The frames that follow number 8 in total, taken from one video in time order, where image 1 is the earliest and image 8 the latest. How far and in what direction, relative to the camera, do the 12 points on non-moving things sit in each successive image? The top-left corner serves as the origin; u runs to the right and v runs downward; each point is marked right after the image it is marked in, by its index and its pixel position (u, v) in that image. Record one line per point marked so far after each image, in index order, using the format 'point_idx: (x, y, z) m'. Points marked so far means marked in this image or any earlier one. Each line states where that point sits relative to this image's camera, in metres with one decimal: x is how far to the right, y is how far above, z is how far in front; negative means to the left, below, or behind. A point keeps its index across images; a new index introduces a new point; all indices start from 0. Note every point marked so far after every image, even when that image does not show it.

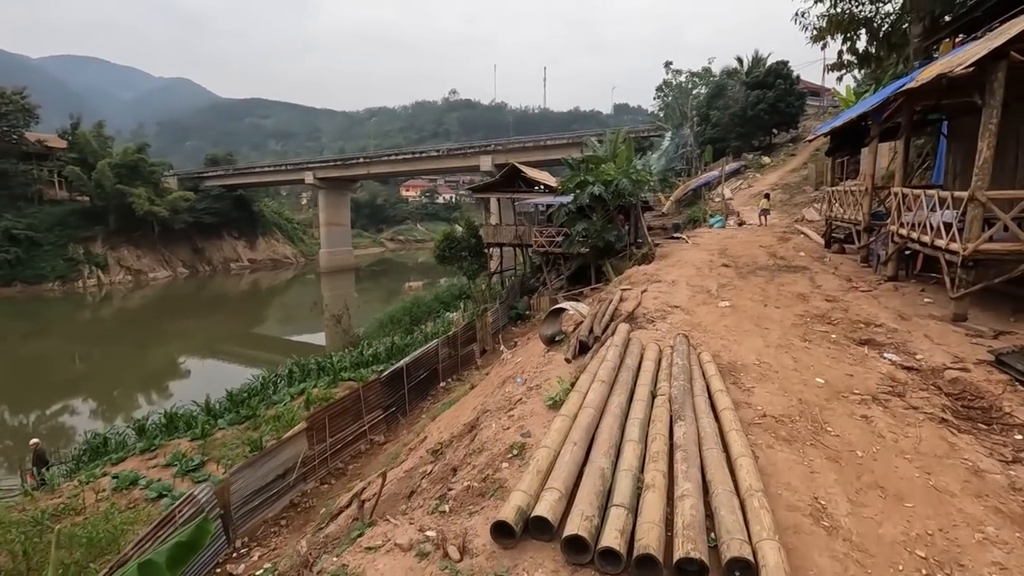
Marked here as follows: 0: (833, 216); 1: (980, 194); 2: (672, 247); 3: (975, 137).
0: (+7.5, +1.7, +12.5) m
1: (+4.9, +1.0, +5.6) m
2: (+4.4, +1.1, +14.5) m
3: (+9.1, +2.9, +10.4) m
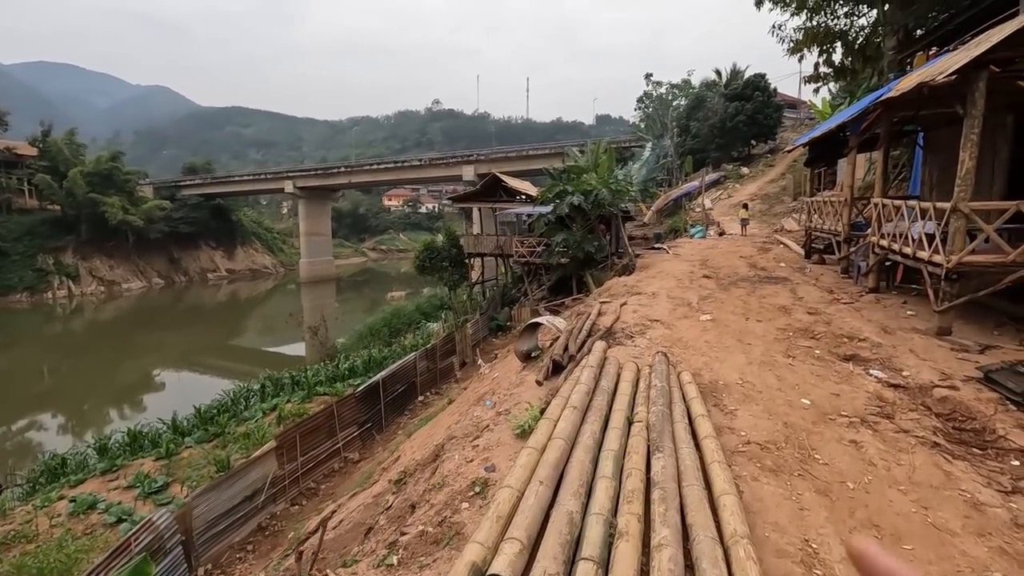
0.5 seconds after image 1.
0: (+7.0, +1.4, +12.5) m
1: (+4.6, +0.8, +5.5) m
2: (+3.9, +0.8, +14.4) m
3: (+8.6, +2.7, +10.5) m
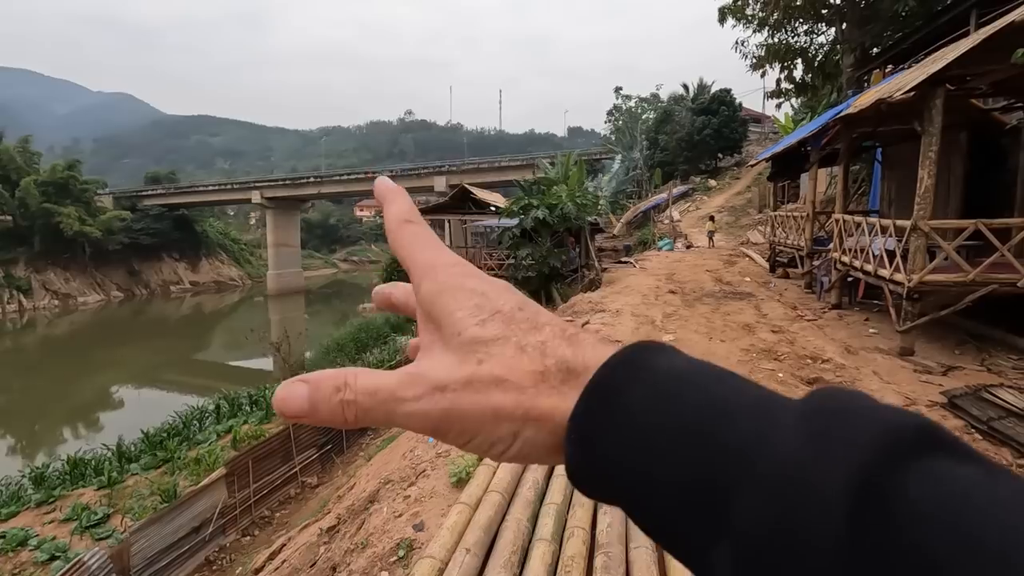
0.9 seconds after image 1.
0: (+6.1, +1.1, +12.5) m
1: (+4.1, +0.6, +5.4) m
2: (+3.0, +0.4, +14.2) m
3: (+7.9, +2.5, +10.6) m
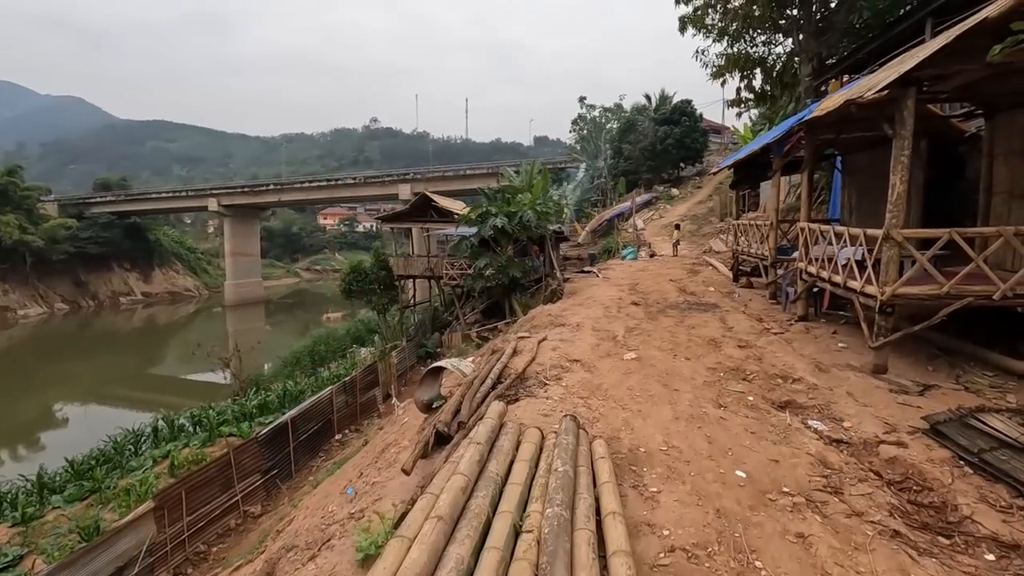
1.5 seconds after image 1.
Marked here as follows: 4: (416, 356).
0: (+5.2, +0.9, +12.3) m
1: (+3.6, +0.5, +5.1) m
2: (+1.9, +0.2, +13.8) m
3: (+7.0, +2.3, +10.5) m
4: (-3.5, -2.5, +19.4) m
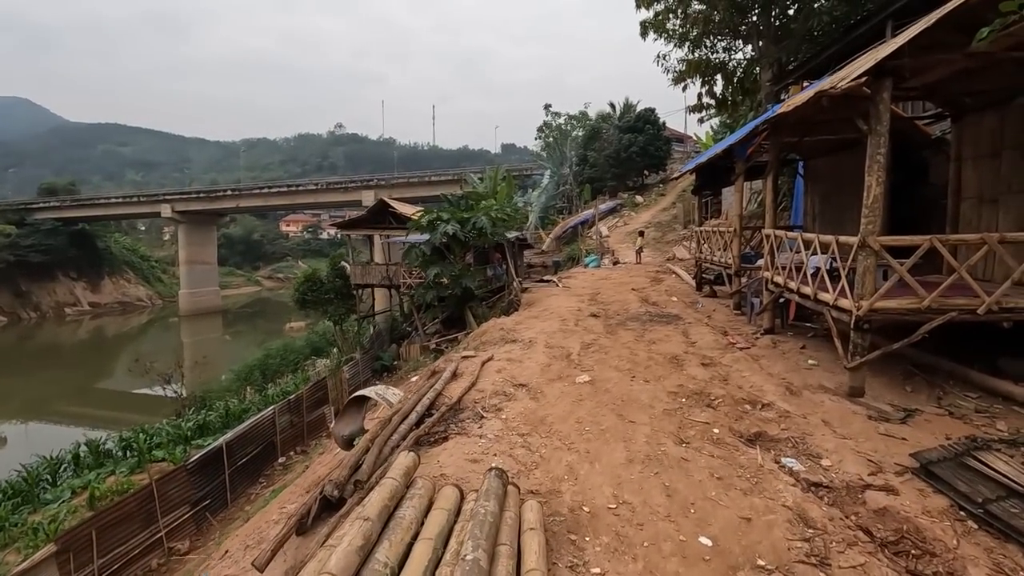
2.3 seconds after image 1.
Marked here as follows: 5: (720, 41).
0: (+4.2, +0.7, +11.8) m
1: (+3.0, +0.4, +4.5) m
2: (+0.8, -0.1, +13.1) m
3: (+6.1, +2.1, +10.2) m
4: (-4.8, -2.8, +18.4) m
5: (+6.7, +8.0, +17.2) m
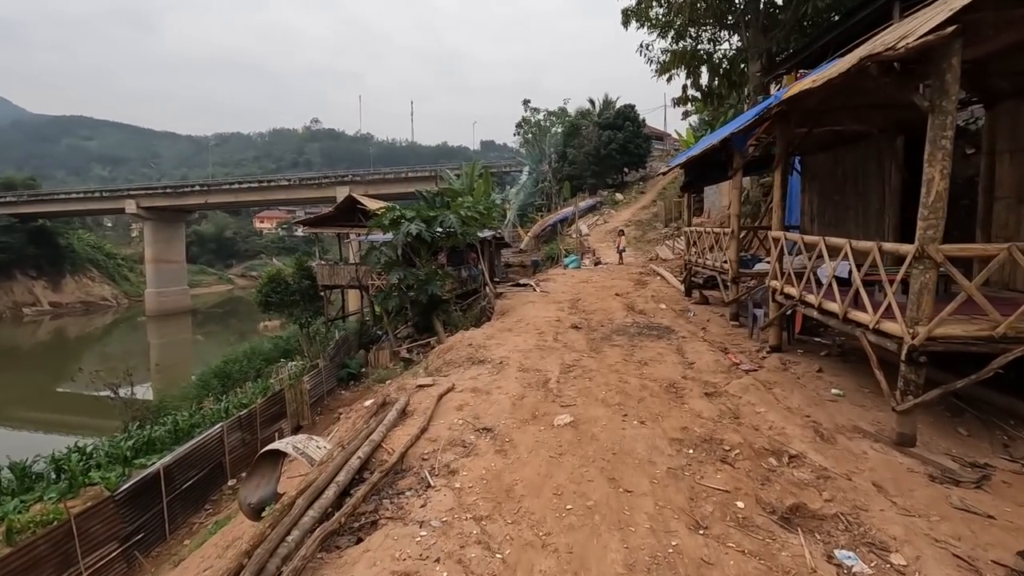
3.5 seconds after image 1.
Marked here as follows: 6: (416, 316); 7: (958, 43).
0: (+3.6, +0.6, +10.8) m
1: (+2.8, +0.3, +3.5) m
2: (+0.2, -0.2, +12.0) m
3: (+5.6, +2.0, +9.3) m
4: (-5.6, -2.9, +17.1) m
5: (+5.9, +7.9, +16.3) m
6: (-2.3, -0.6, +12.9) m
7: (+2.8, +1.6, +3.4) m
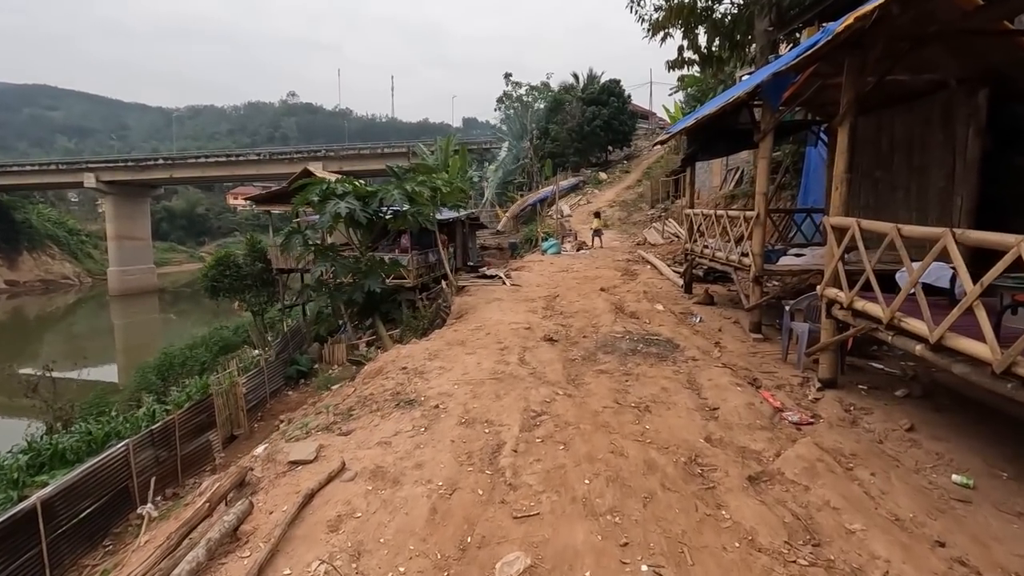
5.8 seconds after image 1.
0: (+3.0, +0.6, +8.9) m
1: (+2.4, +0.1, +1.6) m
2: (-0.4, 0.0, +10.0) m
3: (+5.1, +2.0, +7.3) m
4: (-6.5, -2.5, +14.9) m
5: (+5.2, +8.2, +14.2) m
6: (-3.0, -0.5, +10.8) m
7: (+2.5, +1.4, +1.4) m
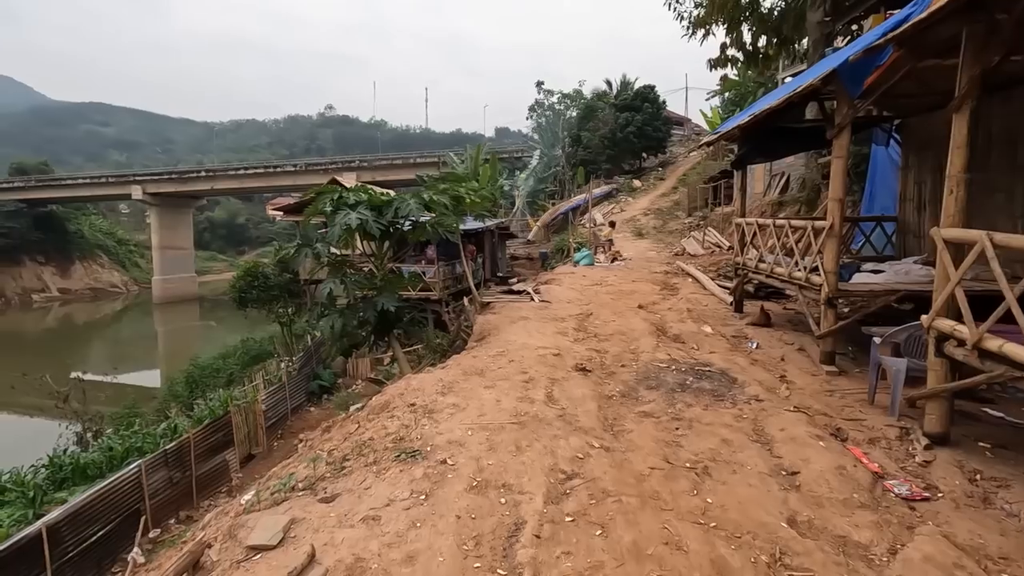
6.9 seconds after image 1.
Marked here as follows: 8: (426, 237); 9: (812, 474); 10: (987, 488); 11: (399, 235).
0: (+3.4, +0.4, +7.9) m
1: (+2.4, -0.1, +0.6) m
2: (+0.1, -0.3, +9.2) m
3: (+5.4, +1.7, +6.2) m
4: (-5.7, -2.9, +14.4) m
5: (+5.9, +7.8, +13.2) m
6: (-2.4, -0.7, +10.1) m
7: (+2.5, +1.2, +0.5) m
8: (-1.4, +1.0, +9.7) m
9: (+1.9, -1.2, +3.3) m
10: (+2.7, -1.1, +3.1) m
11: (-1.9, +0.9, +9.5) m
